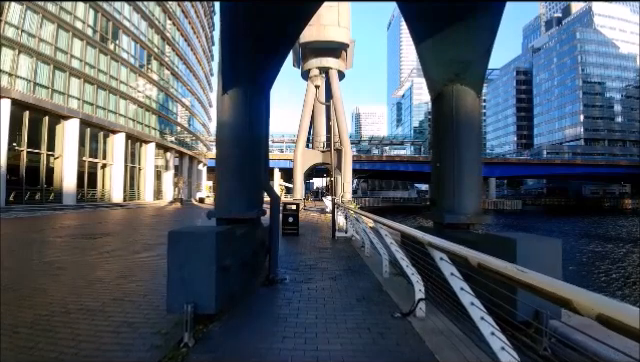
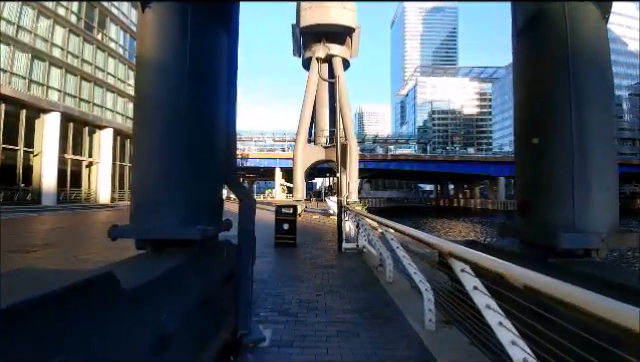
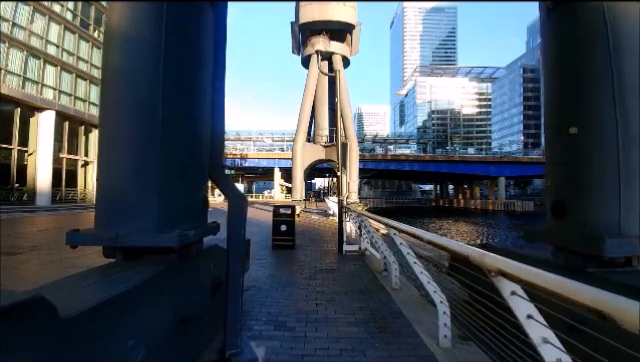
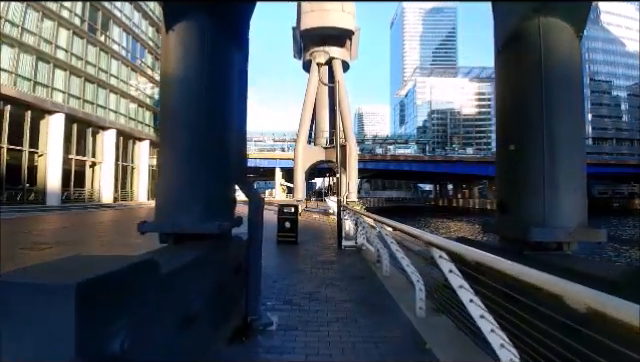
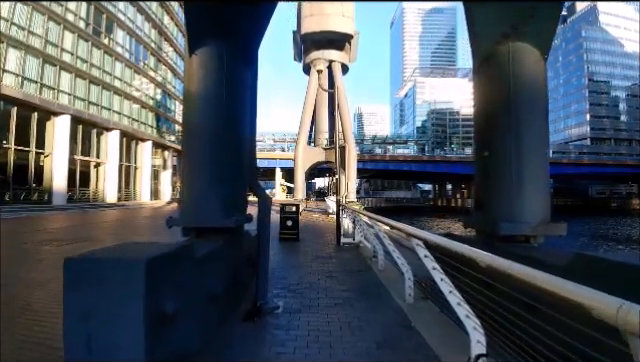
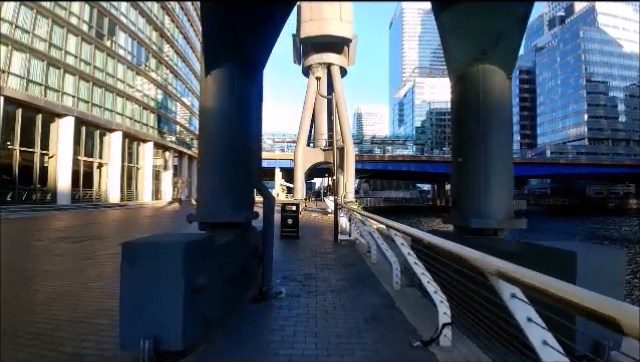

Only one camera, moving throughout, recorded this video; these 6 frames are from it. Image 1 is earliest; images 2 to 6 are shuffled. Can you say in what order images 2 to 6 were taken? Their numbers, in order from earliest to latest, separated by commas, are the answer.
6, 5, 4, 2, 3
